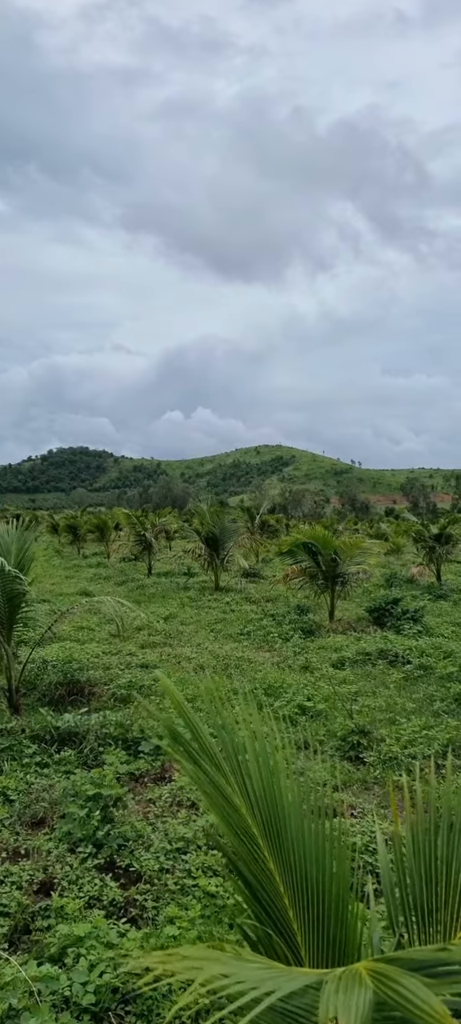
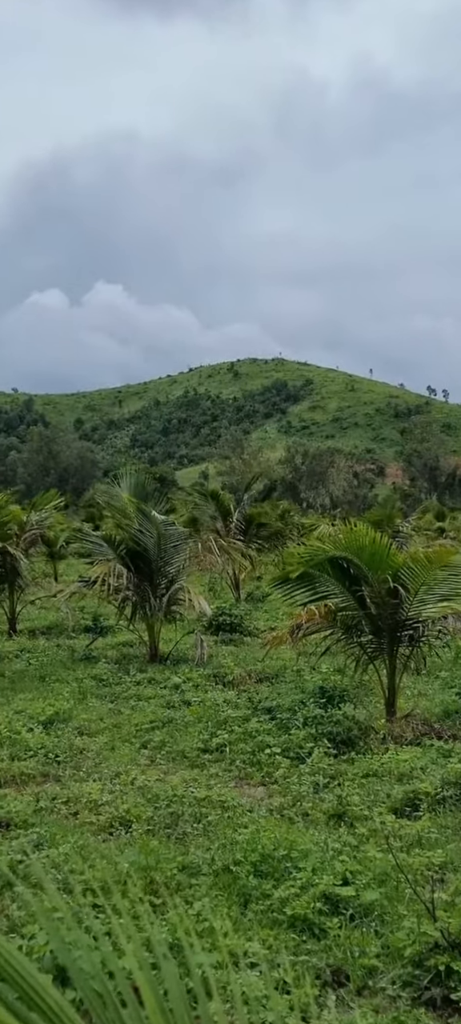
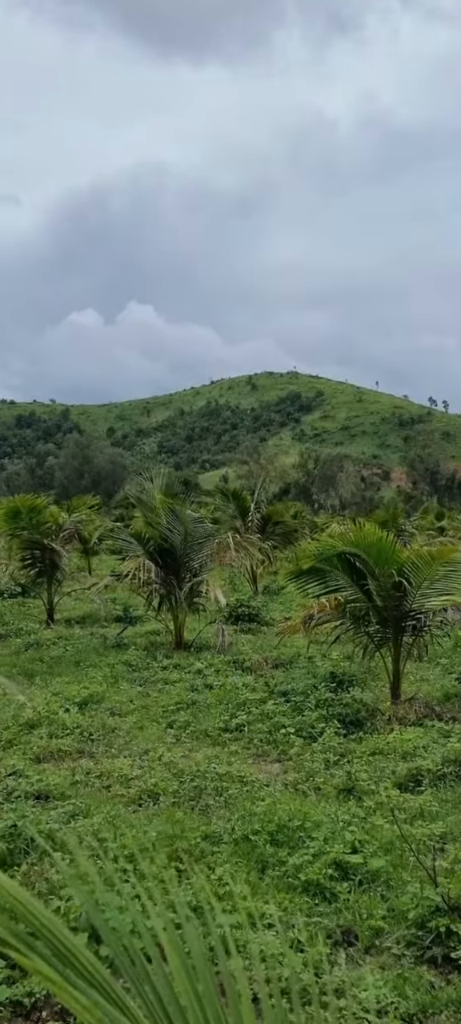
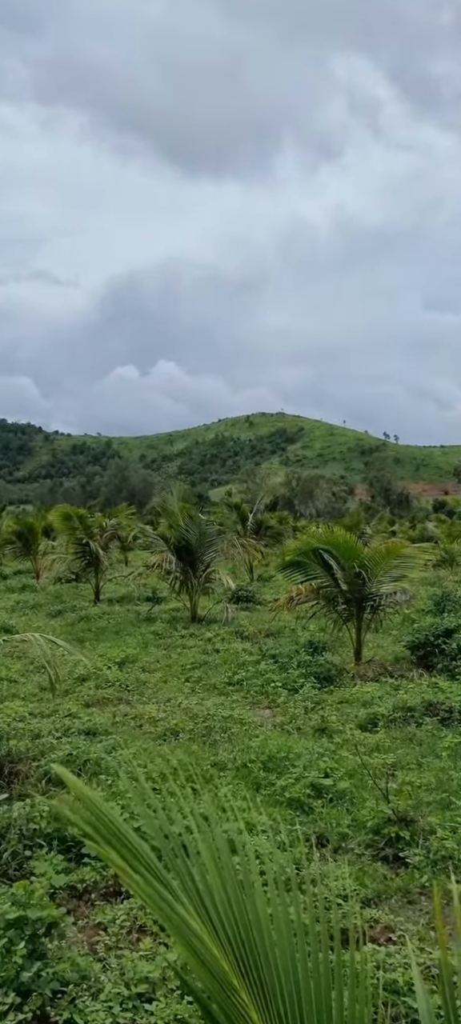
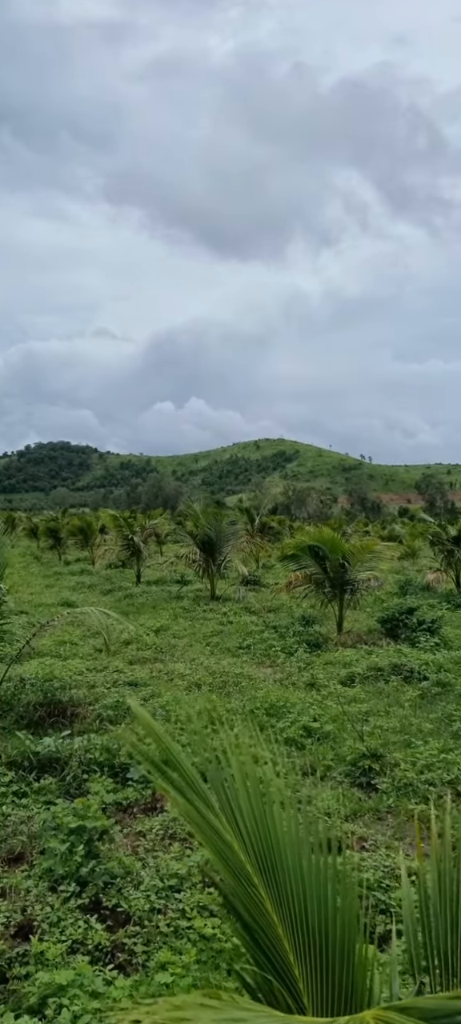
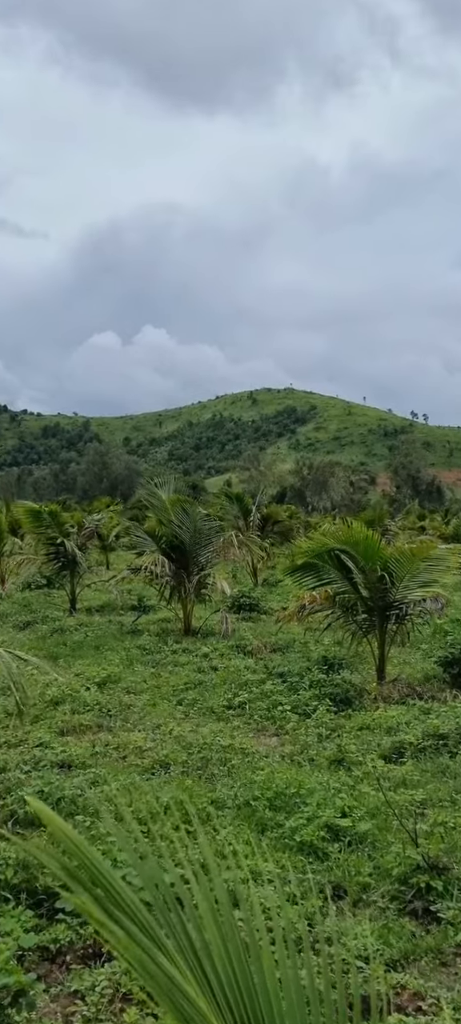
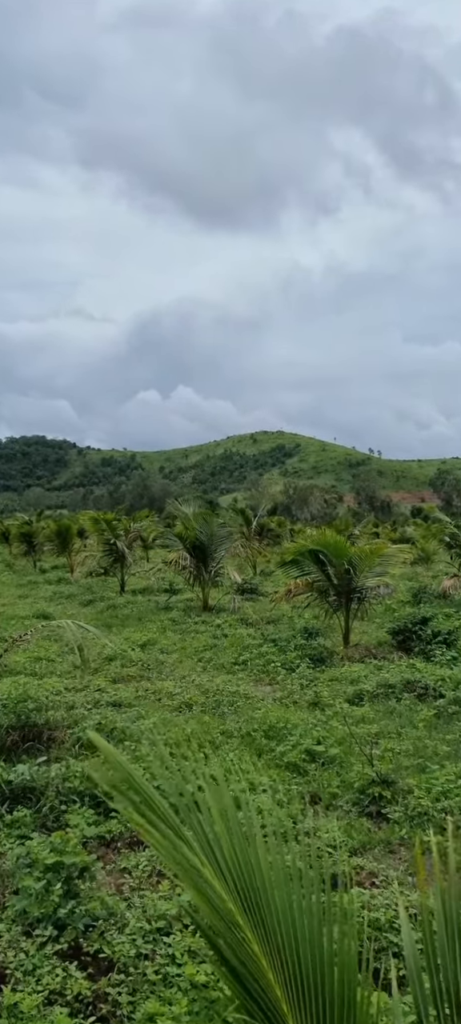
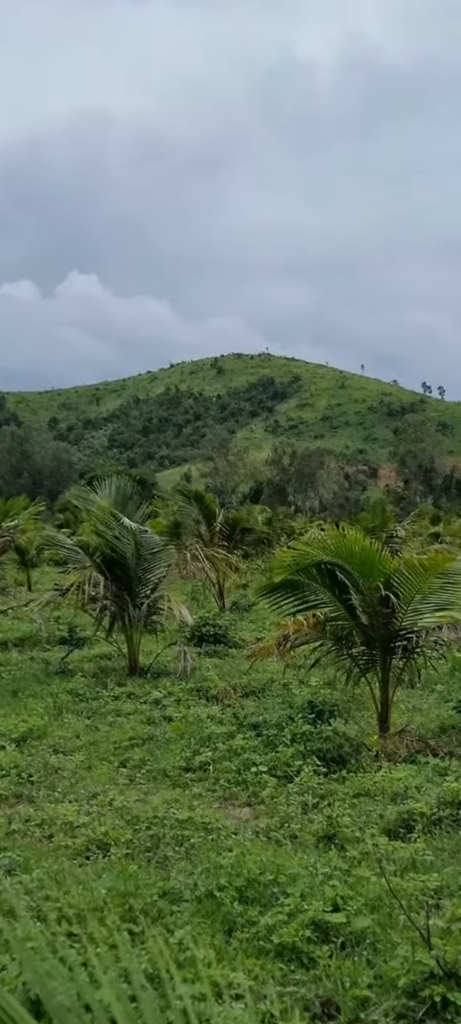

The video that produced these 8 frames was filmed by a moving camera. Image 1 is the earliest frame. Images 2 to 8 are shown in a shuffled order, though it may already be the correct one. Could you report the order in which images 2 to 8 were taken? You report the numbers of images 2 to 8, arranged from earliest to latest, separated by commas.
5, 7, 4, 6, 3, 2, 8
